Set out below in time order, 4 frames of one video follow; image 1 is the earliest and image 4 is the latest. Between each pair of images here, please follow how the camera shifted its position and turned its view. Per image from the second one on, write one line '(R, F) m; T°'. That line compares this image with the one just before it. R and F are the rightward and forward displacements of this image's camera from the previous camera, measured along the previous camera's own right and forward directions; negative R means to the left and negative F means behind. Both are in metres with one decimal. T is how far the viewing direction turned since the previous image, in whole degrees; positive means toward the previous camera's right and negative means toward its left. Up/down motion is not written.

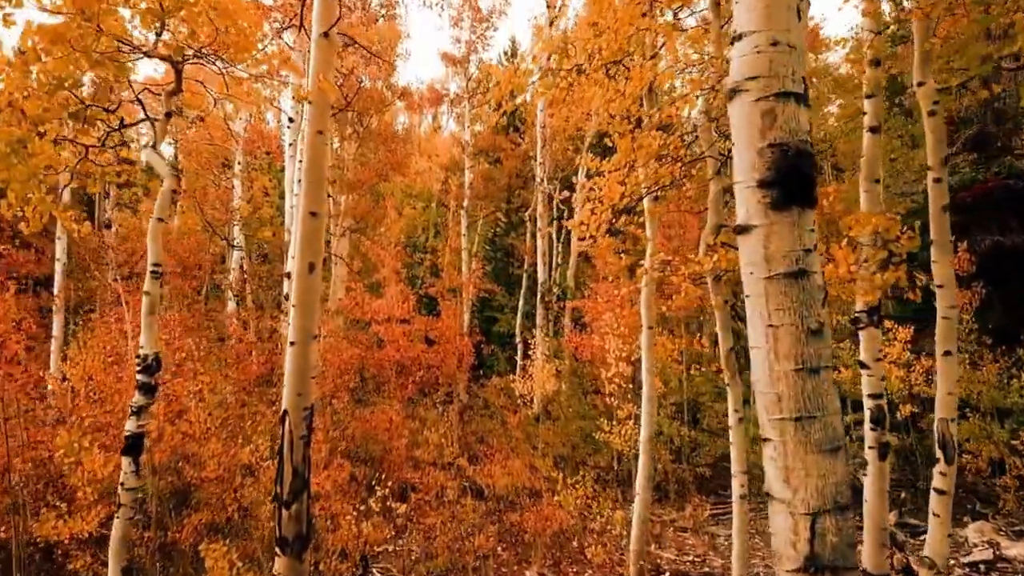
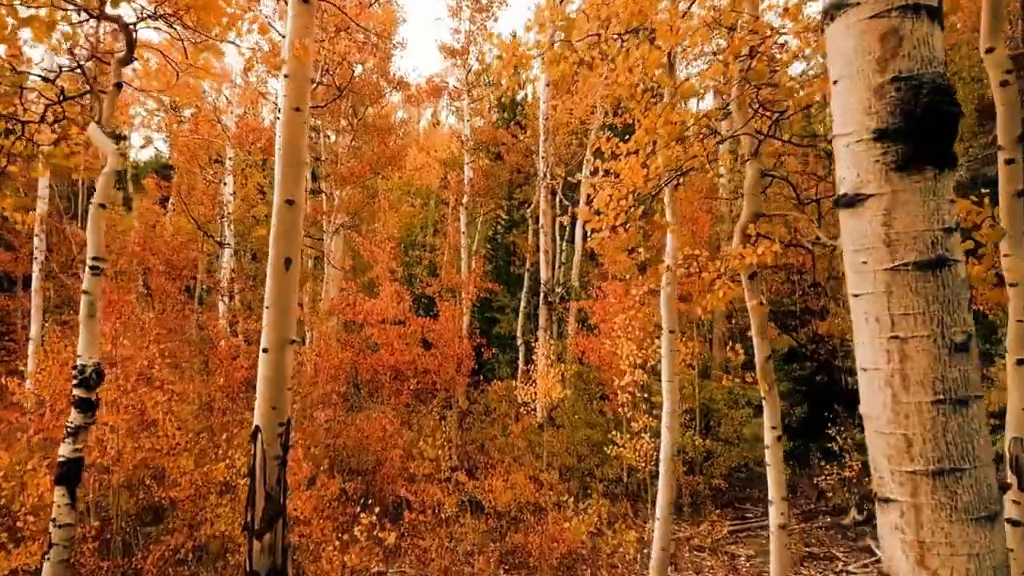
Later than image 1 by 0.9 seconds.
(0.0, +0.9) m; 0°
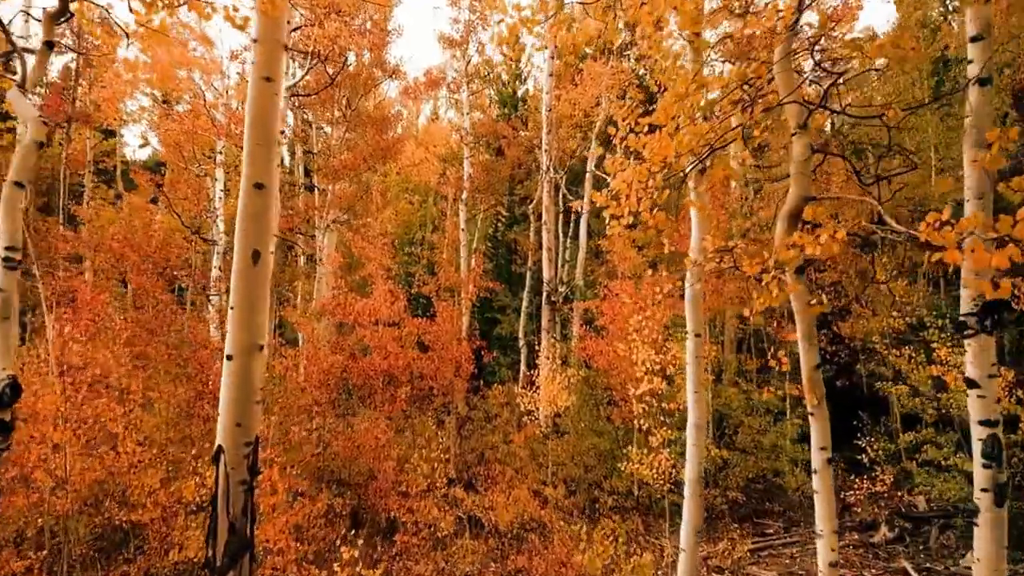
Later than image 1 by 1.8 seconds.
(0.0, +0.9) m; 0°
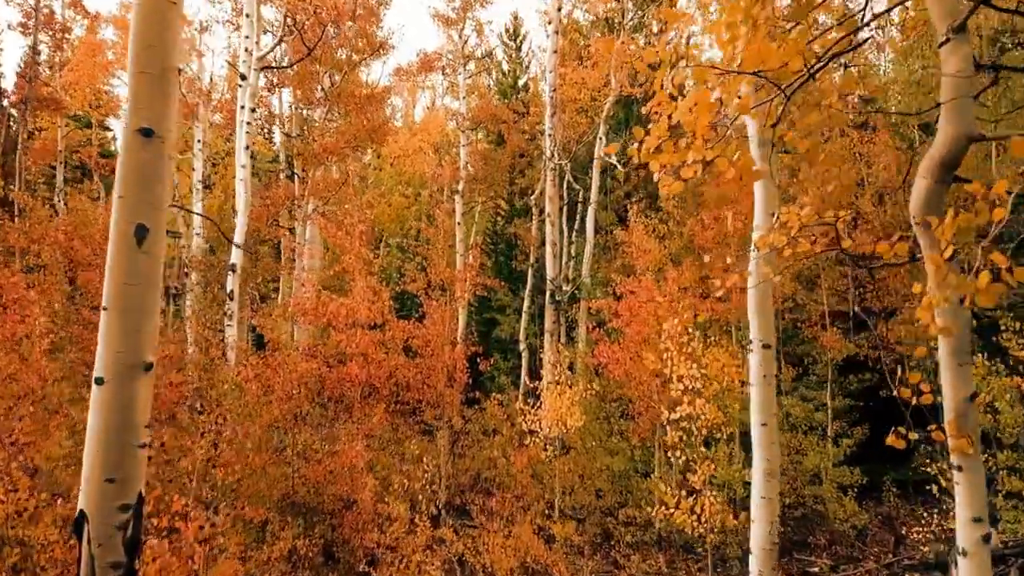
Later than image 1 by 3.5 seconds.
(0.0, +1.8) m; 0°
